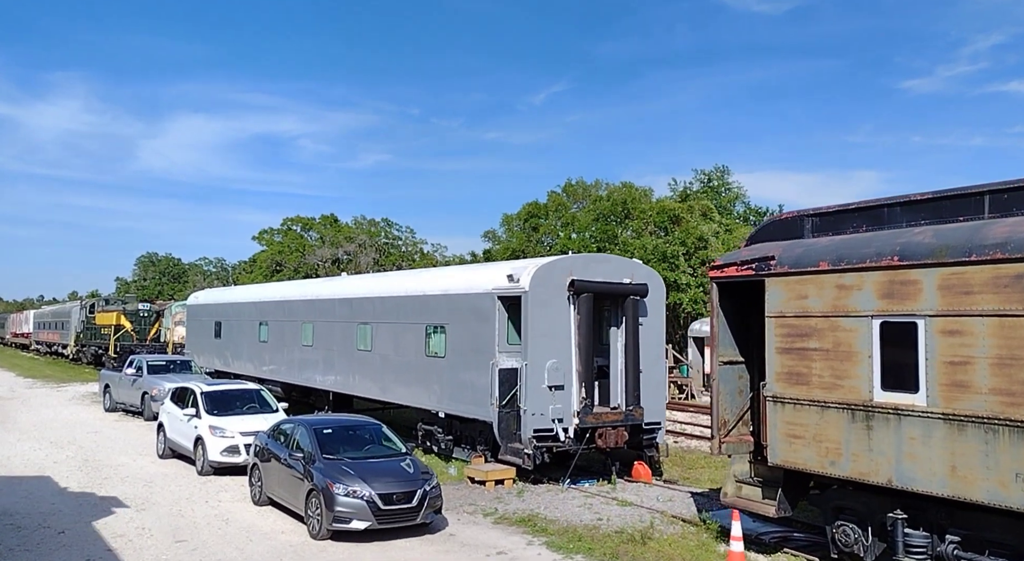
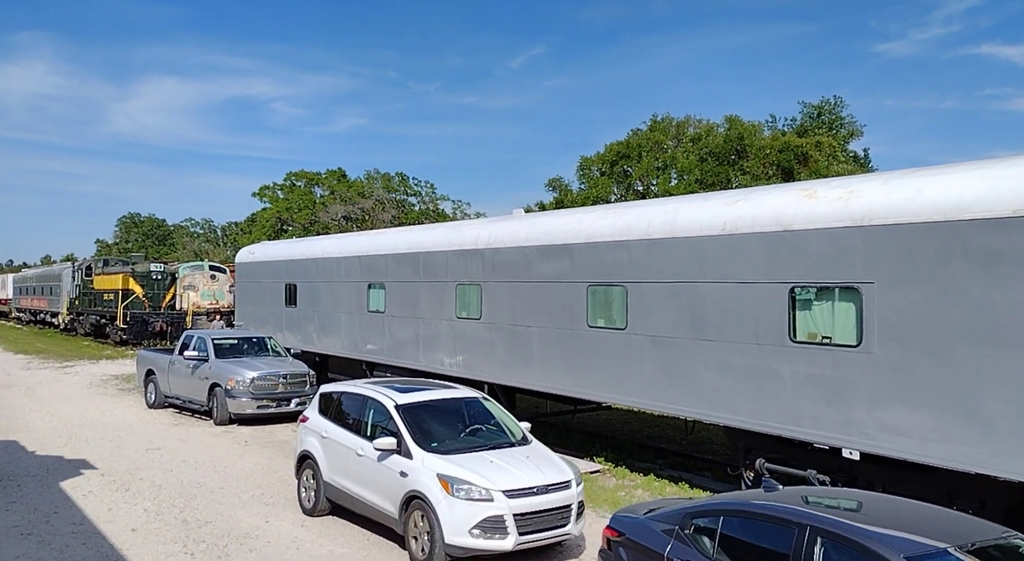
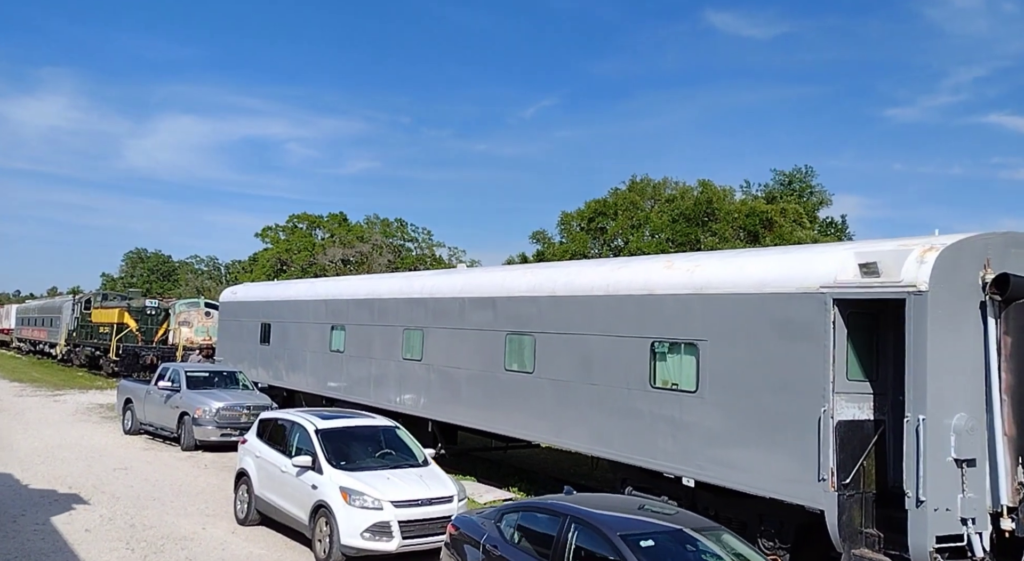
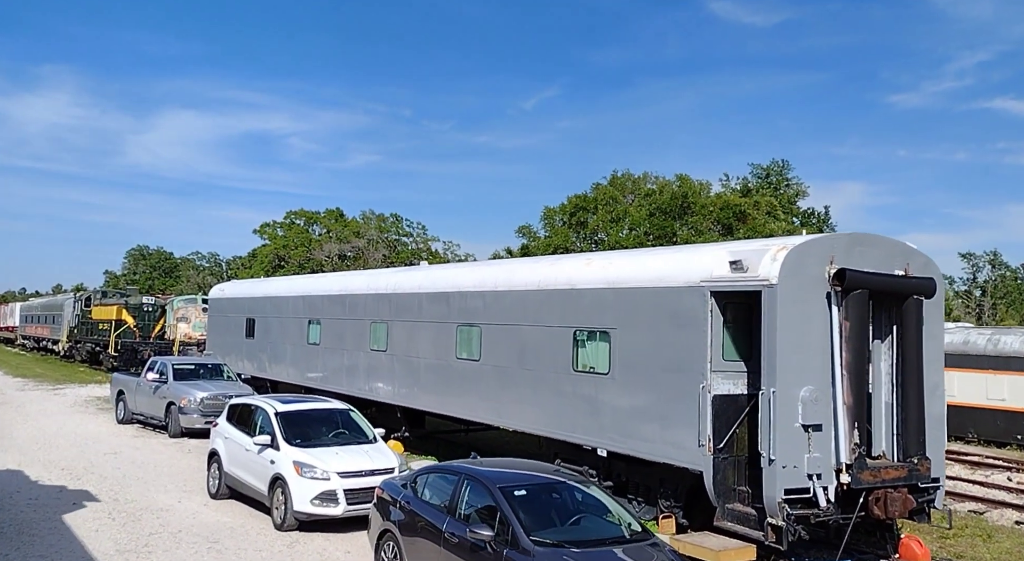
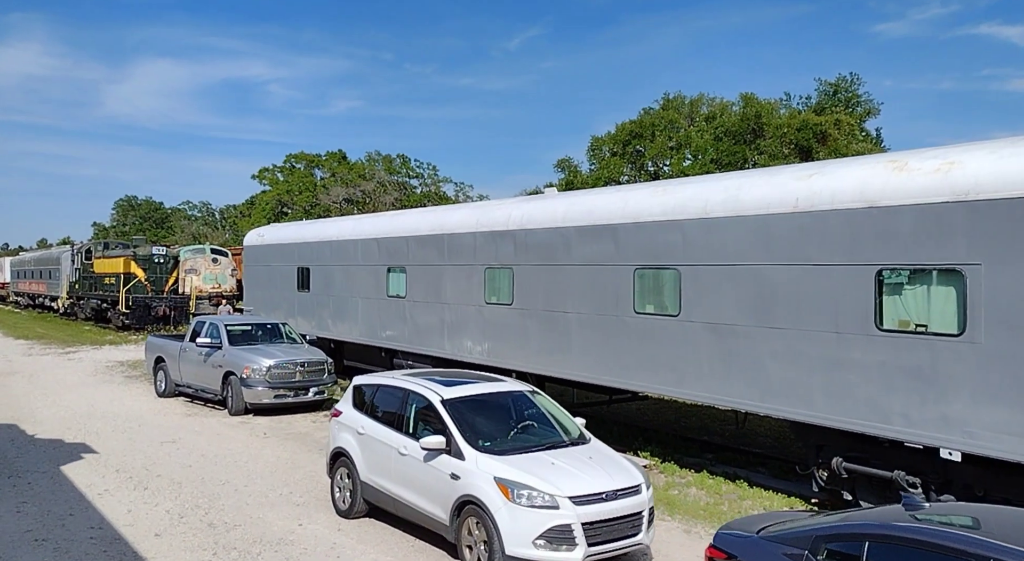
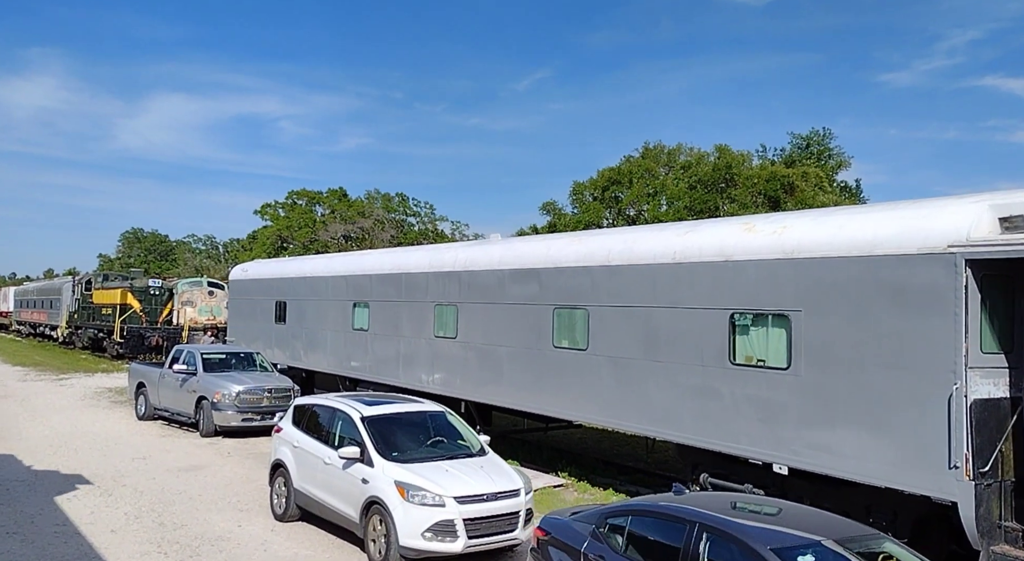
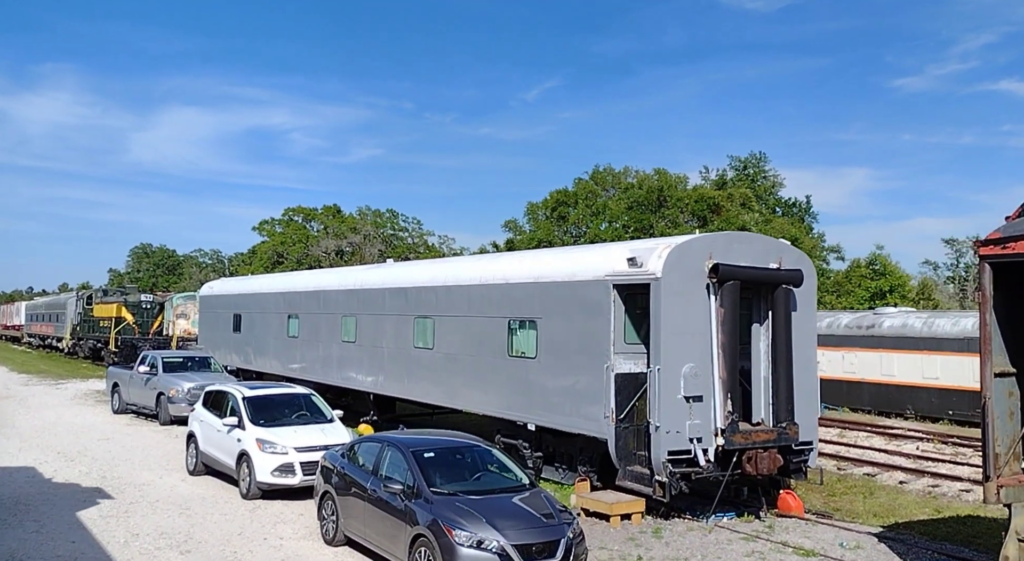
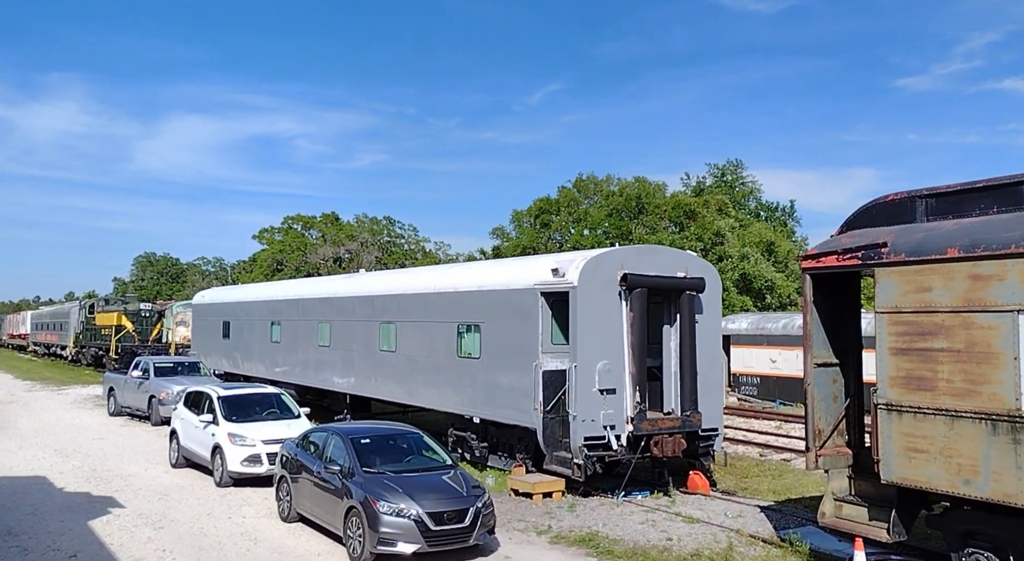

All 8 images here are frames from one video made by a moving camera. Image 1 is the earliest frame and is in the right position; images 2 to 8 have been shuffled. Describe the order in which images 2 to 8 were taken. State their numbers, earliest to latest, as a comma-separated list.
8, 7, 4, 3, 6, 2, 5
